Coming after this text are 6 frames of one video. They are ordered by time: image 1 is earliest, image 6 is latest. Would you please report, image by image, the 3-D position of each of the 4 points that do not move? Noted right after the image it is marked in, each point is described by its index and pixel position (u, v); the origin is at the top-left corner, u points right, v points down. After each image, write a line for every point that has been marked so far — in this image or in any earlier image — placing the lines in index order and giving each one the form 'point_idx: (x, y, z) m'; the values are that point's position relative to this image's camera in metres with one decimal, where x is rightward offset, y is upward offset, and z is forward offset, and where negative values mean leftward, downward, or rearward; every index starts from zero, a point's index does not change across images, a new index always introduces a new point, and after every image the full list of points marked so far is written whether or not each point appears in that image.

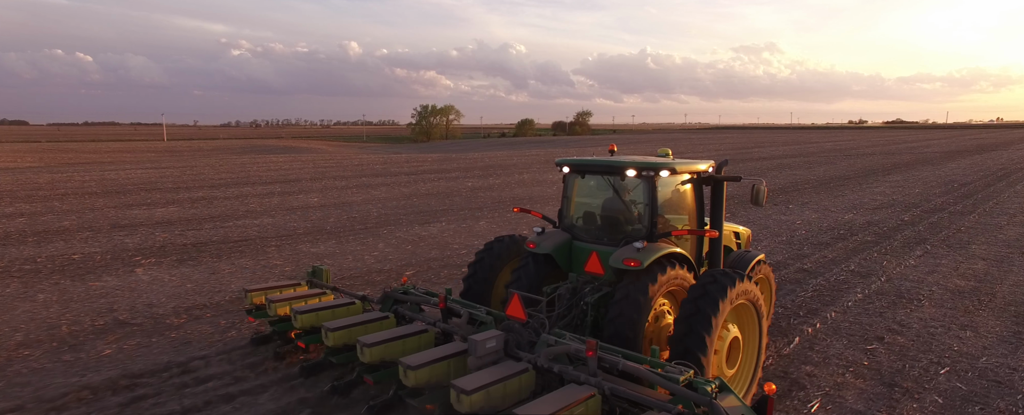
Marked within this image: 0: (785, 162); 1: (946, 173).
0: (+8.4, +1.4, +17.9) m
1: (+10.9, +0.9, +14.6) m
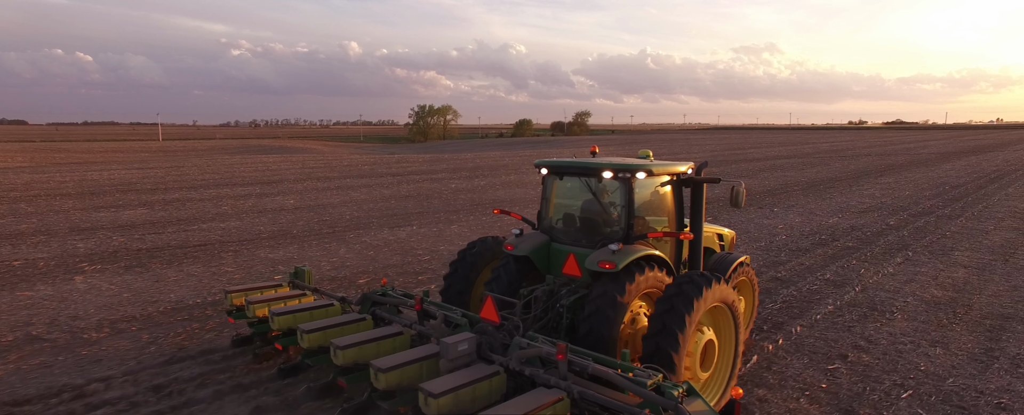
0: (+8.2, +1.4, +17.7) m
1: (+10.7, +0.8, +14.5) m
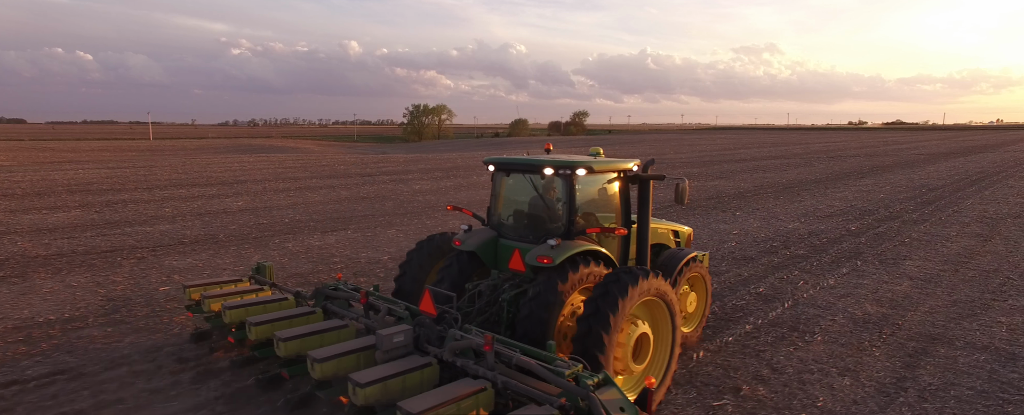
0: (+7.6, +1.3, +17.5) m
1: (+10.1, +0.8, +14.2) m
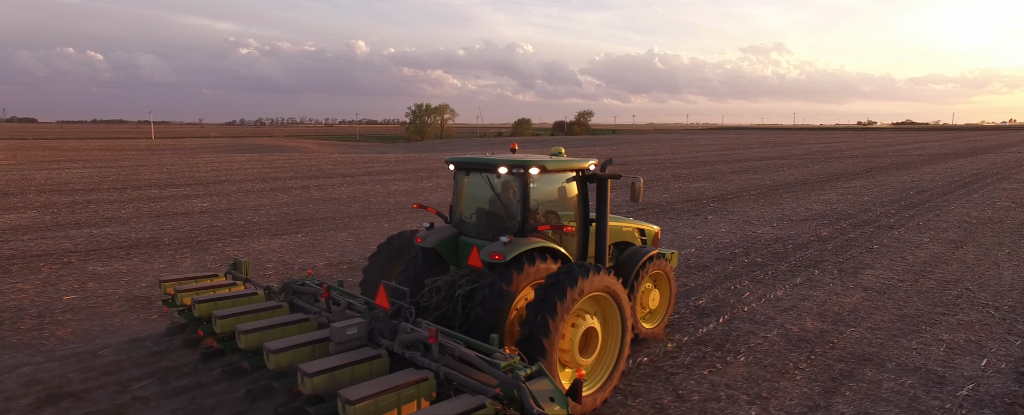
0: (+7.4, +1.3, +17.2) m
1: (+9.8, +0.7, +13.9) m
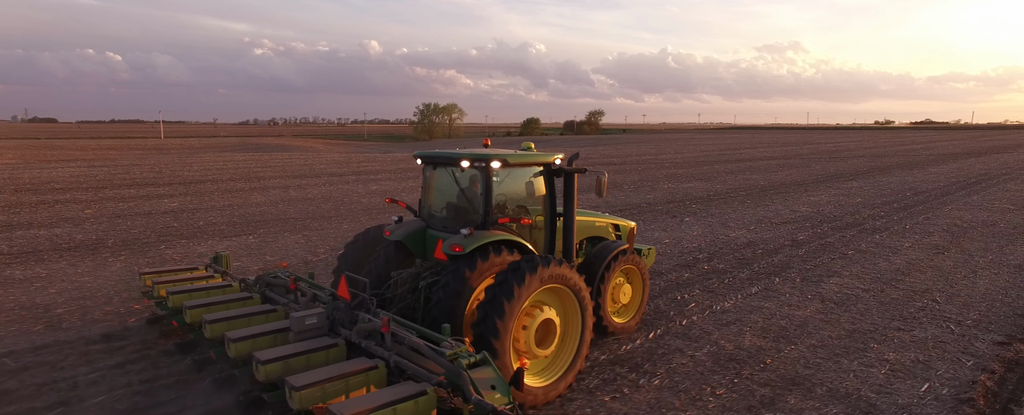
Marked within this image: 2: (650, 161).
0: (+7.3, +1.3, +16.8) m
1: (+9.7, +0.7, +13.5) m
2: (+4.5, +1.5, +18.7) m
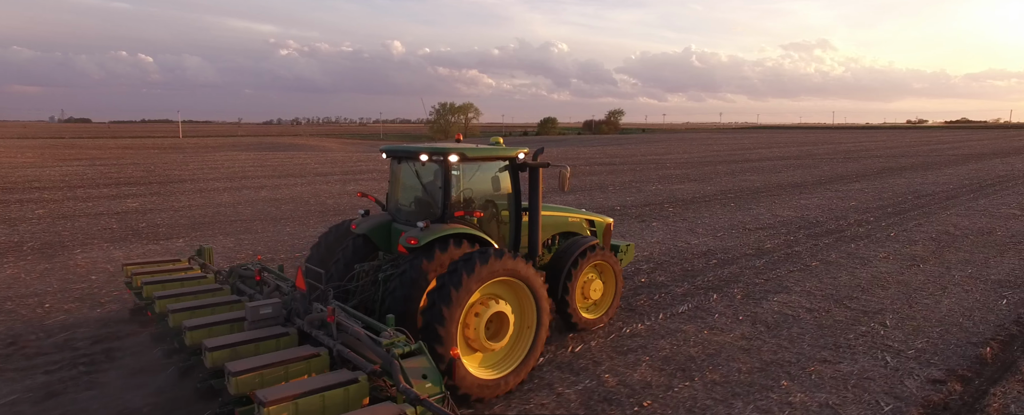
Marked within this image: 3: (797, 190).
0: (+7.2, +1.2, +16.2) m
1: (+9.5, +0.6, +12.8) m
2: (+4.6, +1.5, +18.2) m
3: (+6.7, +0.4, +12.2) m
